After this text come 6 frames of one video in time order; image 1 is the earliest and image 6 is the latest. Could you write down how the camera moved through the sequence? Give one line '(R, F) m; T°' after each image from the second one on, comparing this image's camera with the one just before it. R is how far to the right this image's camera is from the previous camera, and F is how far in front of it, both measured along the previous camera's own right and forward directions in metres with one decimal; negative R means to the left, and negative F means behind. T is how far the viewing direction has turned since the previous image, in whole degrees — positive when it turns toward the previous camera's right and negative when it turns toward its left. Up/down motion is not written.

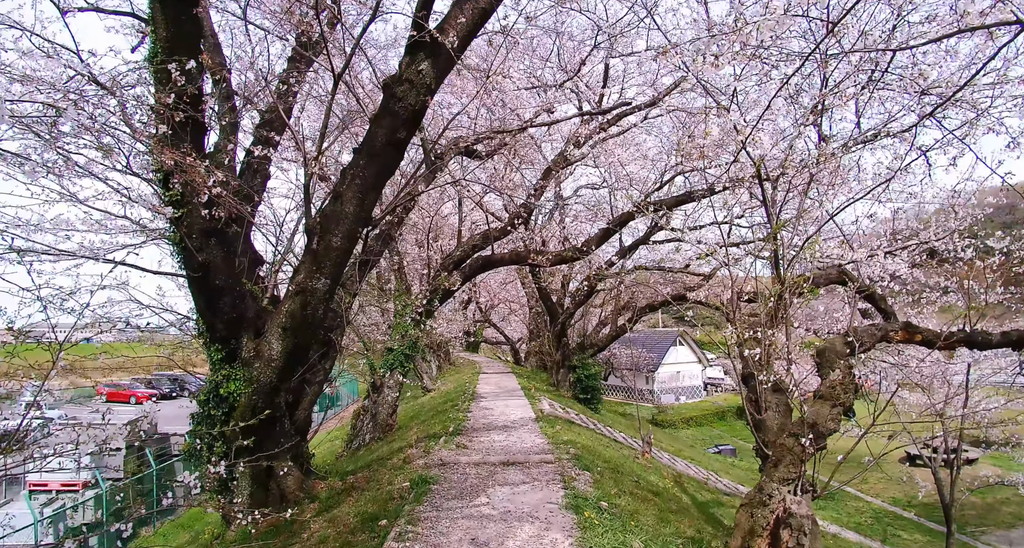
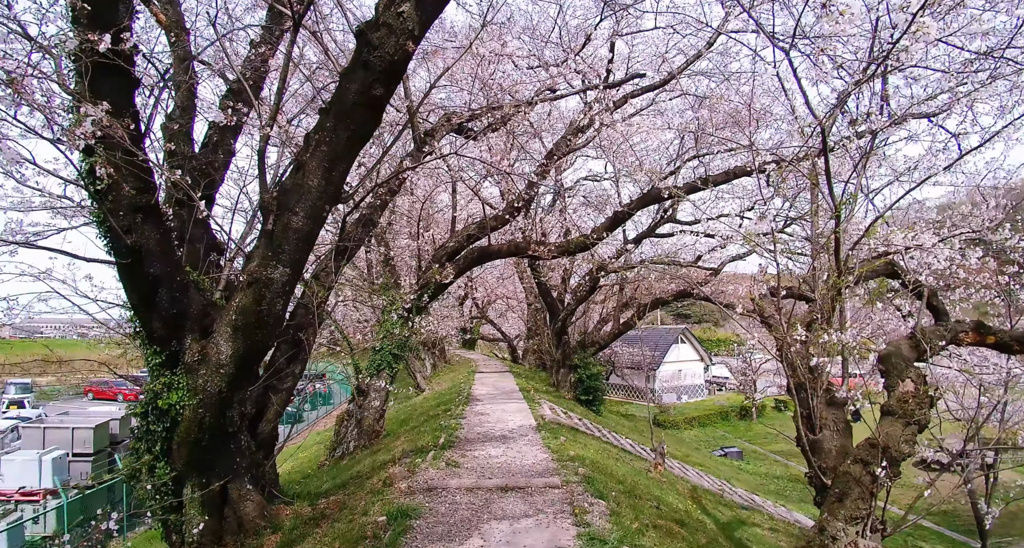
(0.0, +0.9) m; 0°
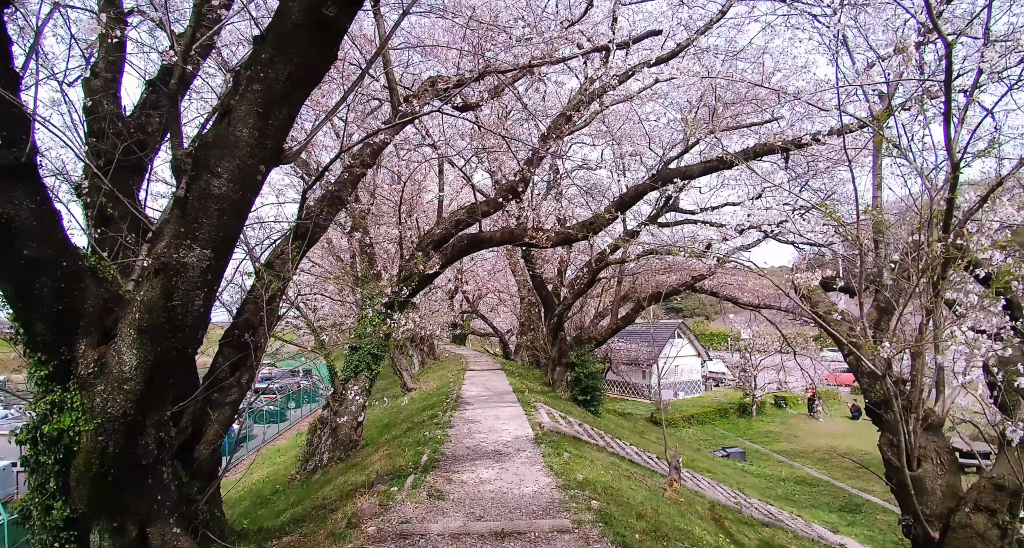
(0.0, +1.0) m; +1°
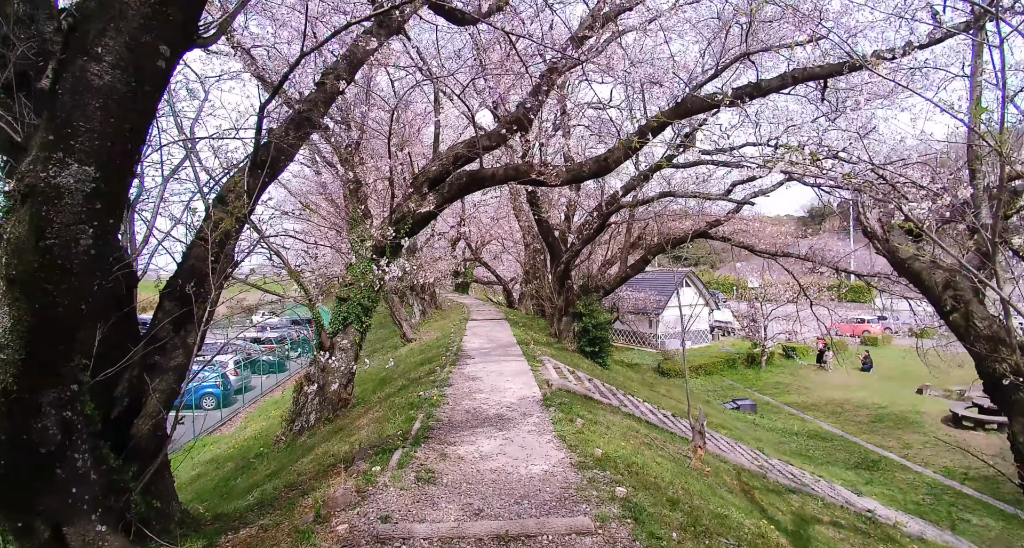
(0.0, +0.9) m; 0°
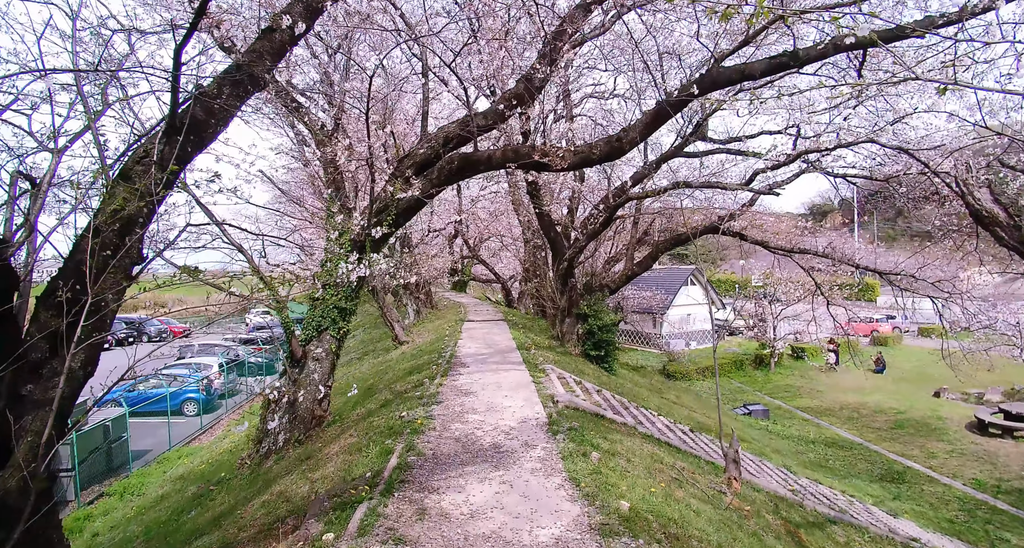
(0.0, +1.0) m; 0°
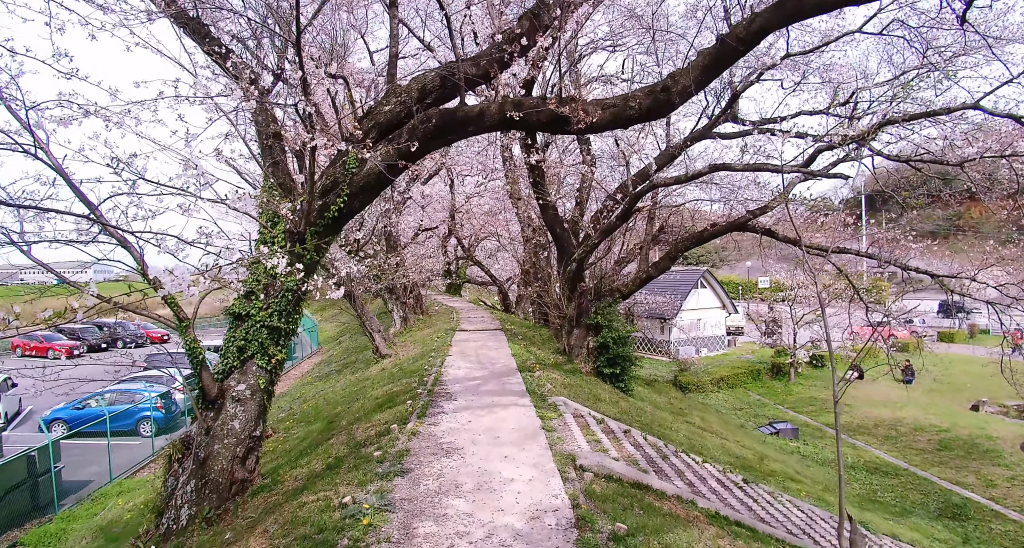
(-0.1, +1.9) m; 0°
